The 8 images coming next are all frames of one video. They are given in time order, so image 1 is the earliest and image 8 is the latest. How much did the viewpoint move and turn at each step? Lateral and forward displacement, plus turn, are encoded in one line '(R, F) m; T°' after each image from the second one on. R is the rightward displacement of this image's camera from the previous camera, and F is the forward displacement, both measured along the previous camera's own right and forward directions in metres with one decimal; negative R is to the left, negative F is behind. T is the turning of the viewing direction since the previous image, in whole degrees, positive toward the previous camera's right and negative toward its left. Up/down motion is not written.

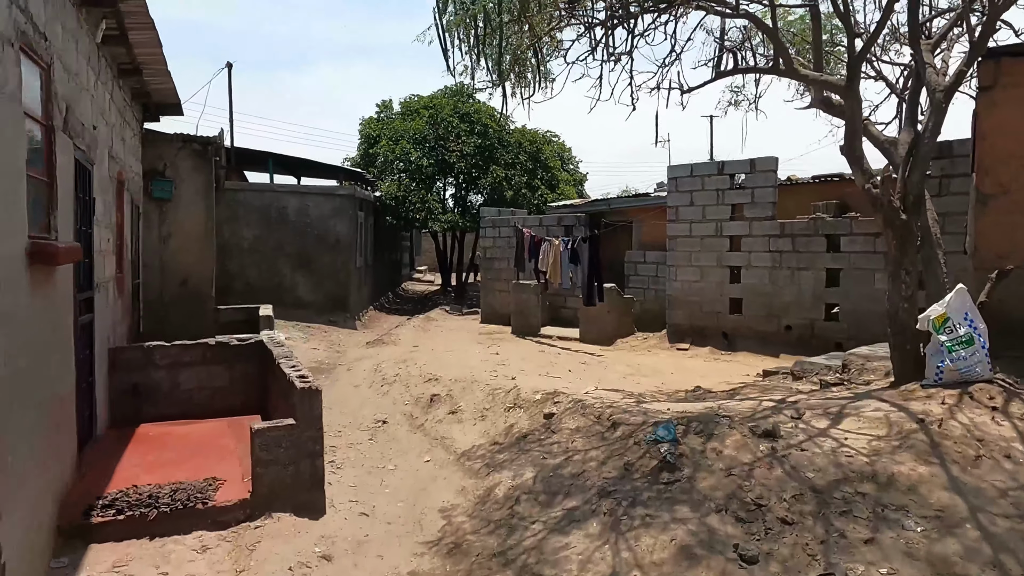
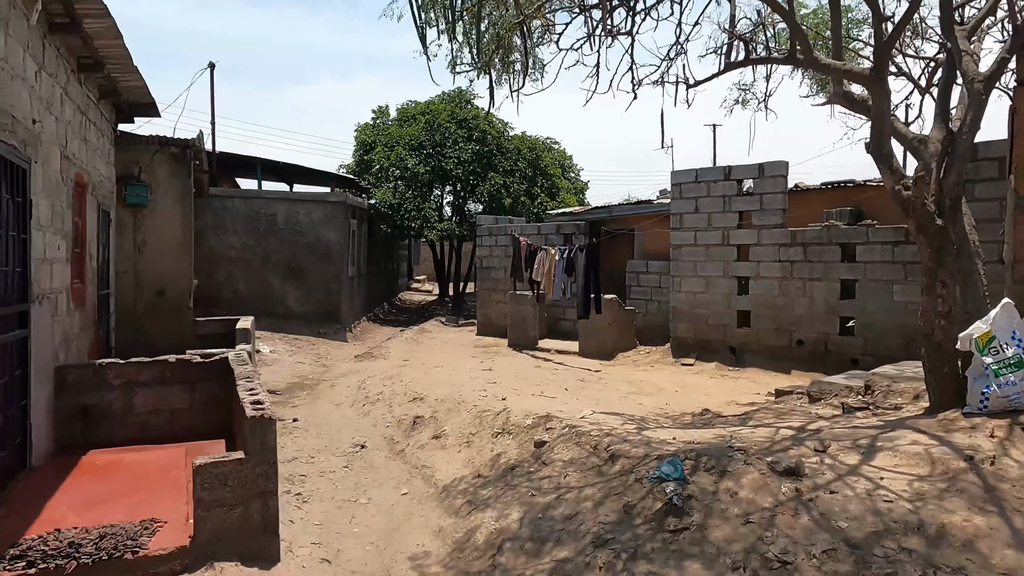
(+0.1, +0.6) m; 0°
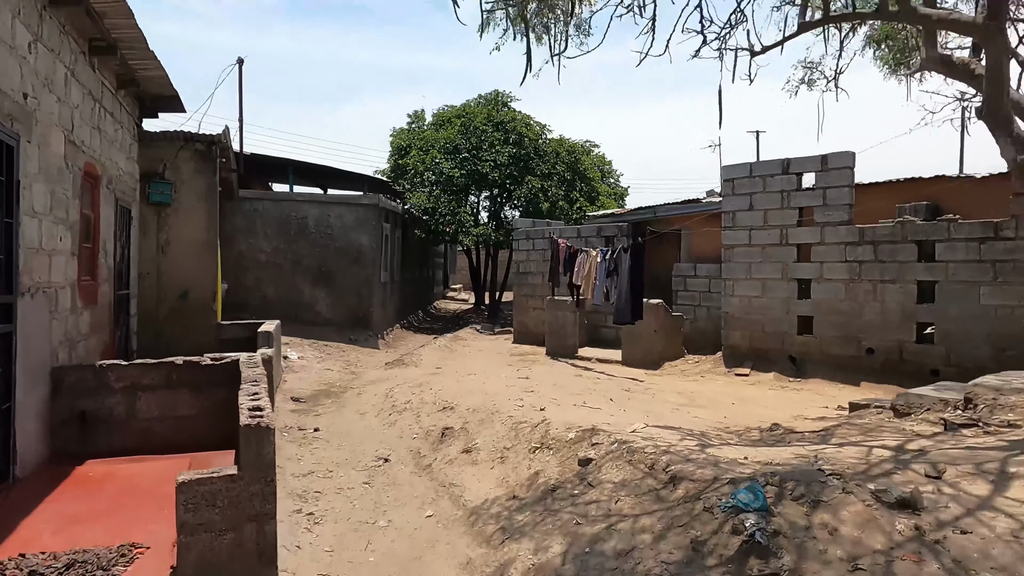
(0.0, +0.6) m; -3°
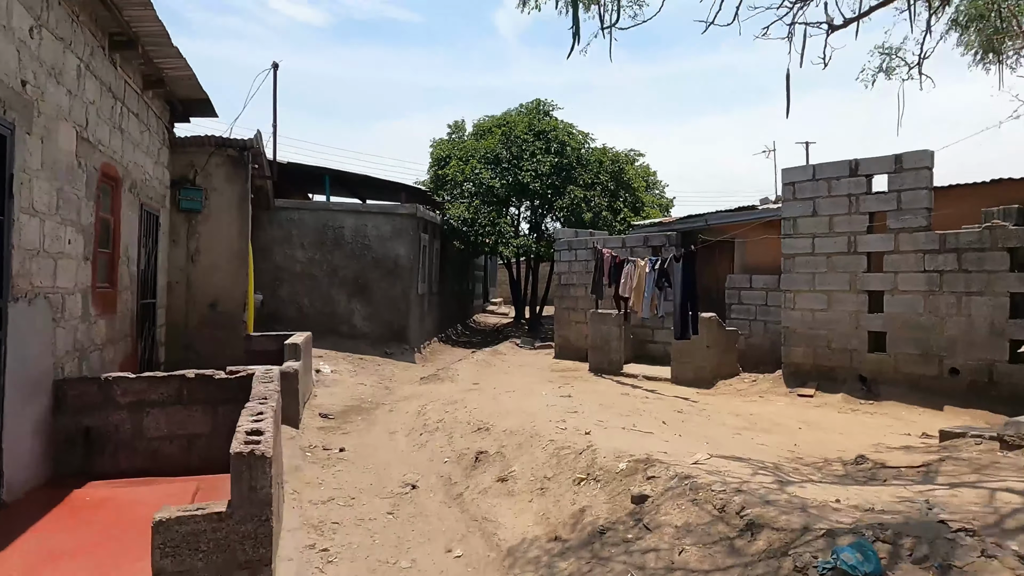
(0.0, +0.6) m; -3°
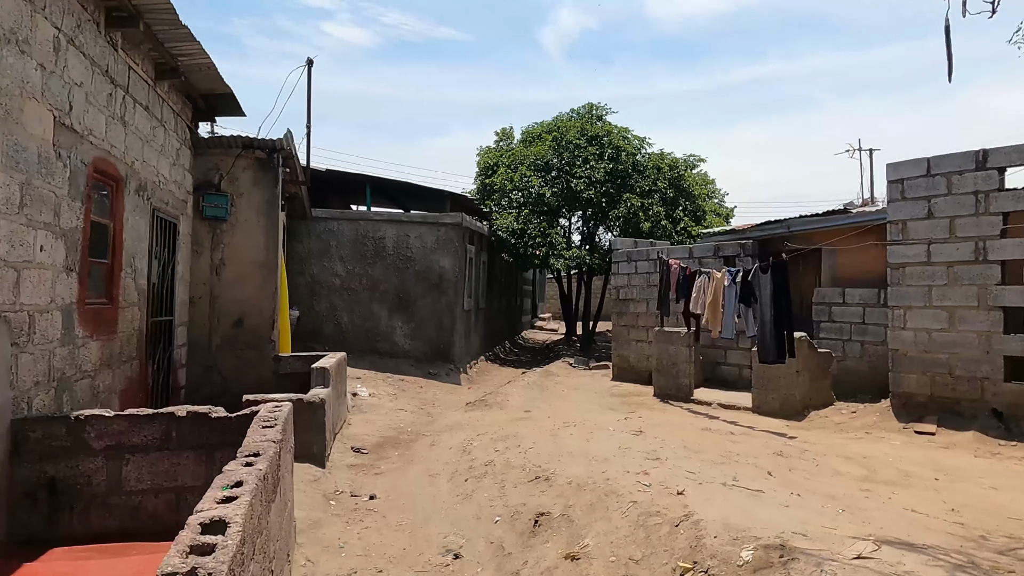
(-0.1, +1.1) m; -4°
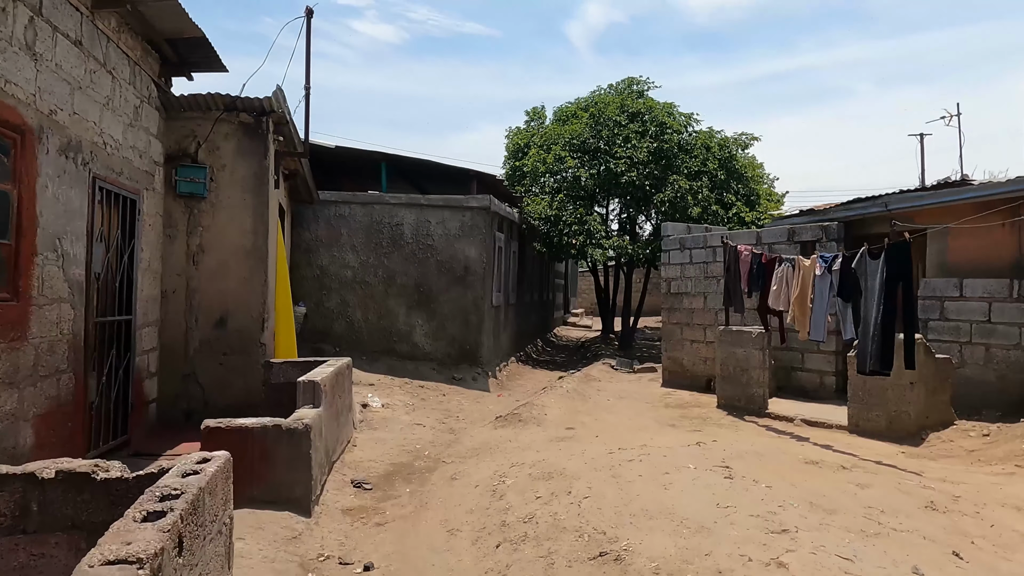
(-0.1, +1.5) m; -2°
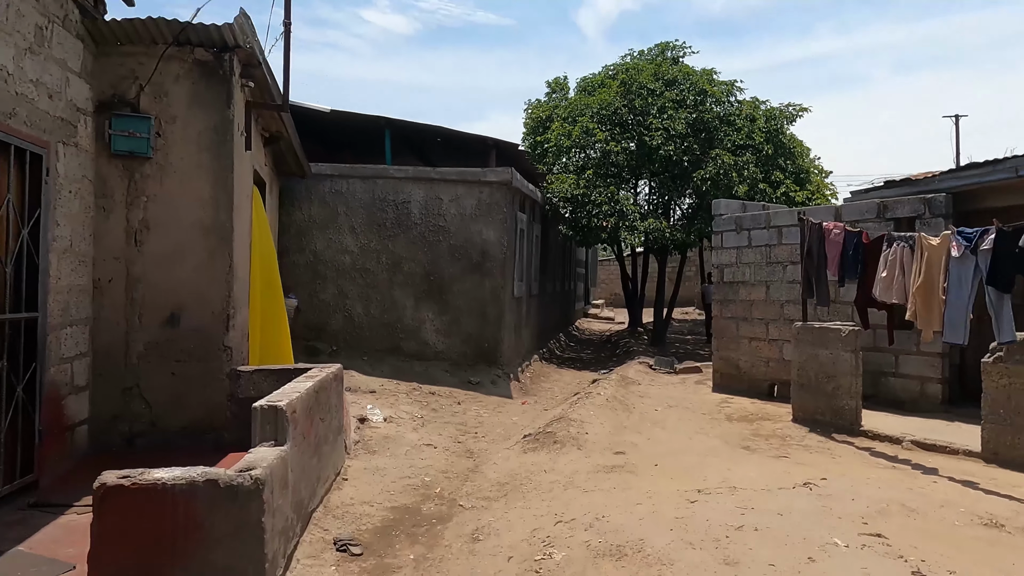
(-0.2, +1.5) m; -1°
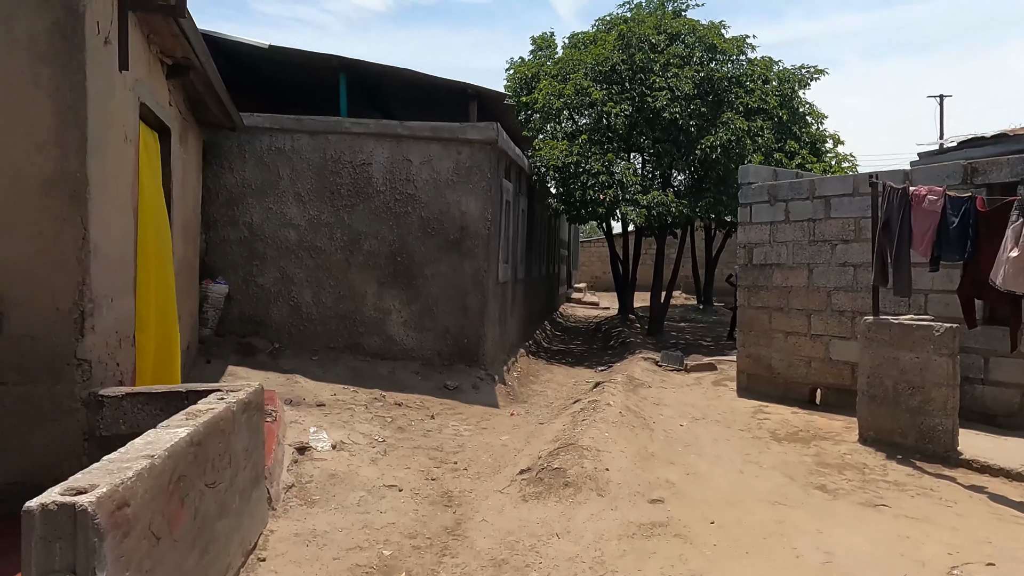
(-0.1, +1.7) m; +2°
